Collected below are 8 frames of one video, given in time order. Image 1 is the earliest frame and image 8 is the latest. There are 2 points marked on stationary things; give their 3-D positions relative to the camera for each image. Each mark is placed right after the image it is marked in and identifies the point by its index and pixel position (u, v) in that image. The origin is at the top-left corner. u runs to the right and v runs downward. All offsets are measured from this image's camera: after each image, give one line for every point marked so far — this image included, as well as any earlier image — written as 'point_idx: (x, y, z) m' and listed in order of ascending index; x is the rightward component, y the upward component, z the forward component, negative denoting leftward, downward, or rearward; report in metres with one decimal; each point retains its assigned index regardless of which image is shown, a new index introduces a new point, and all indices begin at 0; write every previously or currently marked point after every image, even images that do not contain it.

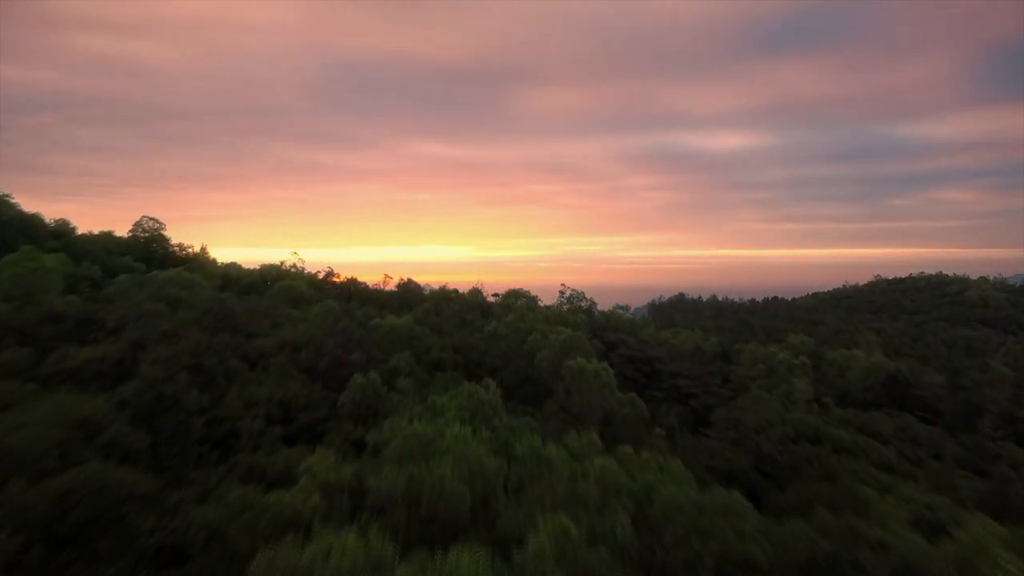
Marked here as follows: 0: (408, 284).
0: (-1.6, 0.0, +16.1) m
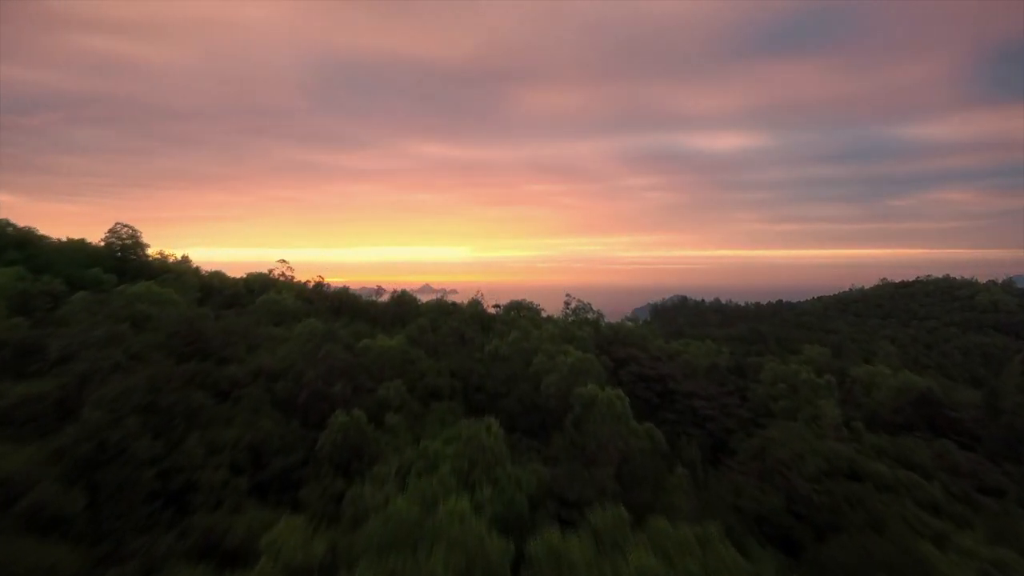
0: (-1.5, -0.2, +15.1) m
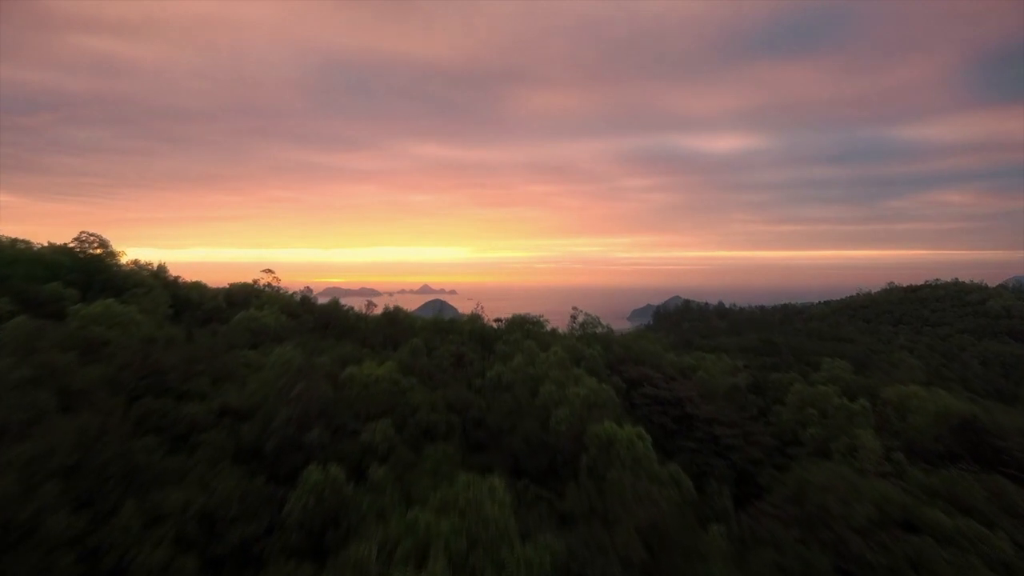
0: (-1.5, -0.3, +13.9) m
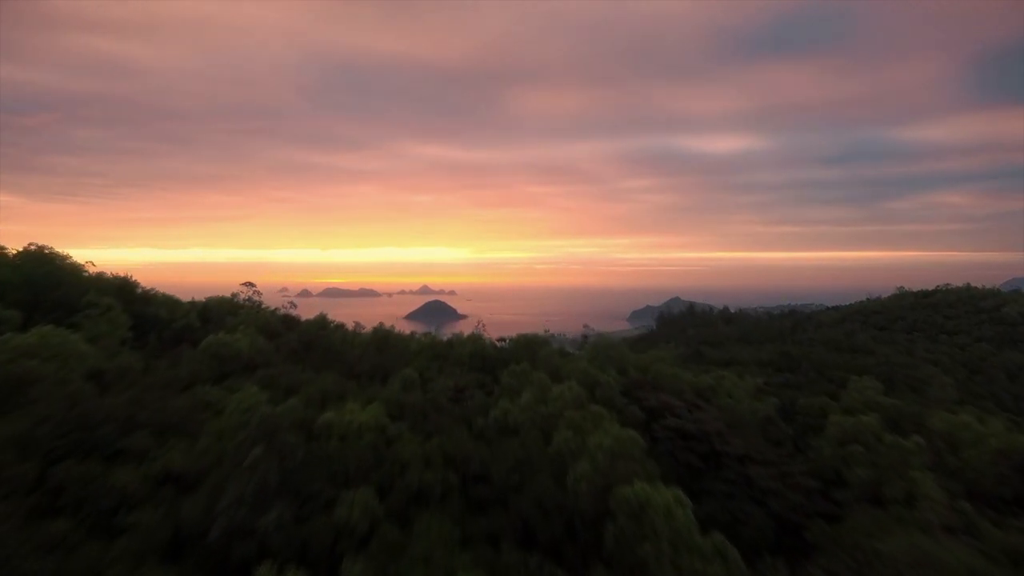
0: (-1.4, -0.5, +12.4) m
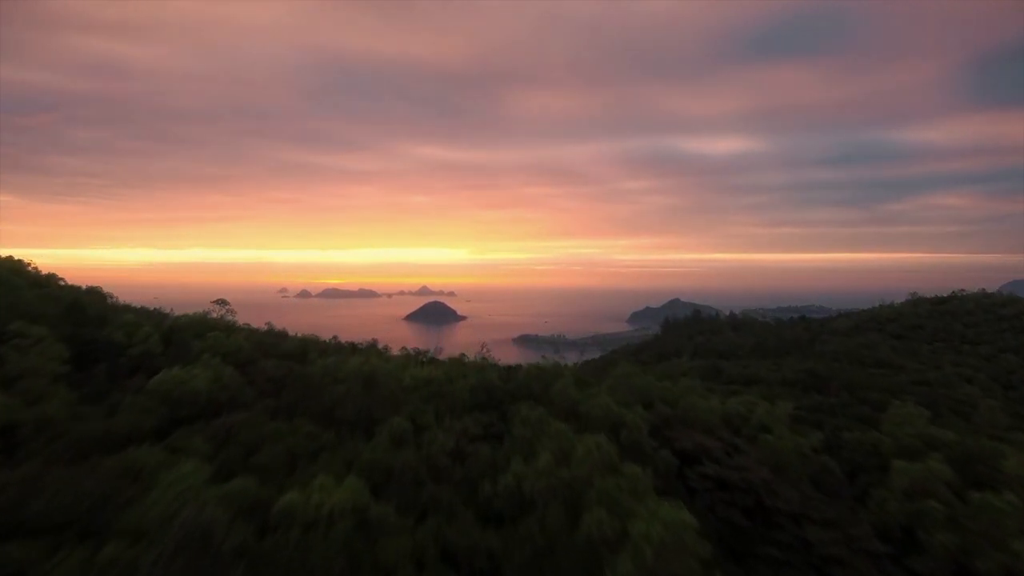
0: (-1.3, -0.8, +10.7) m
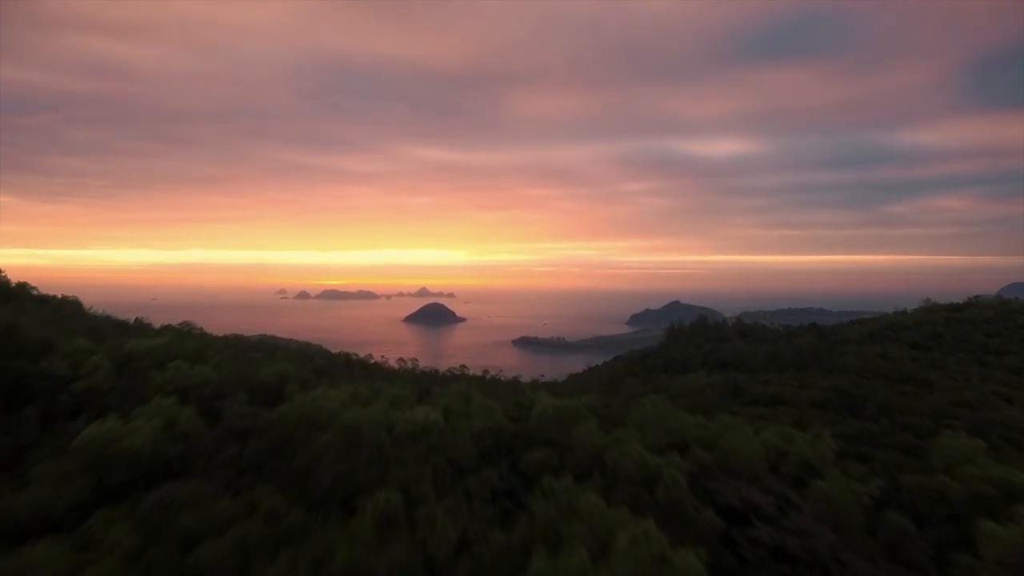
0: (-1.2, -1.0, +9.0) m
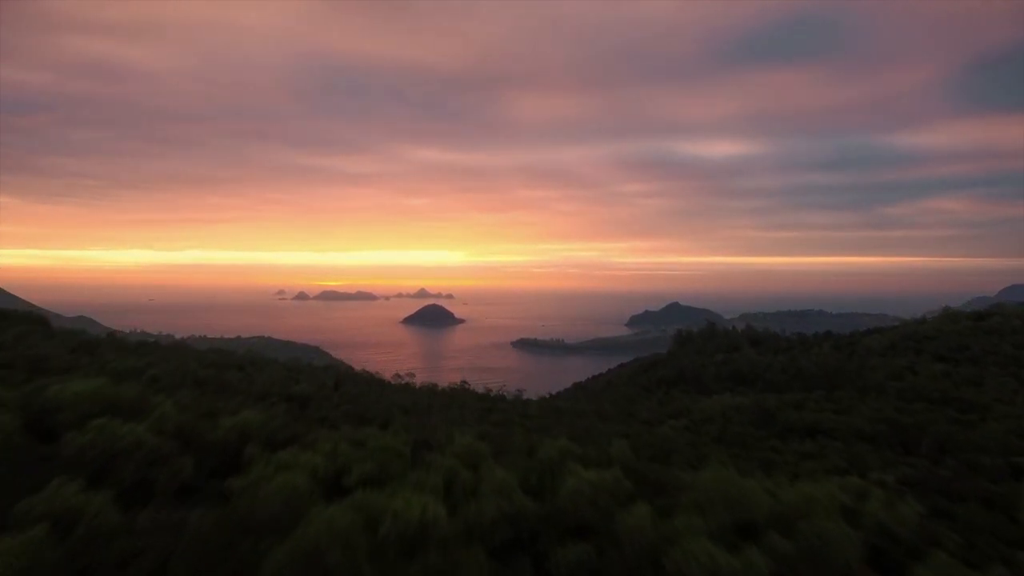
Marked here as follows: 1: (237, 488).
0: (-1.1, -1.2, +6.7) m
1: (-1.9, -1.3, +7.1) m
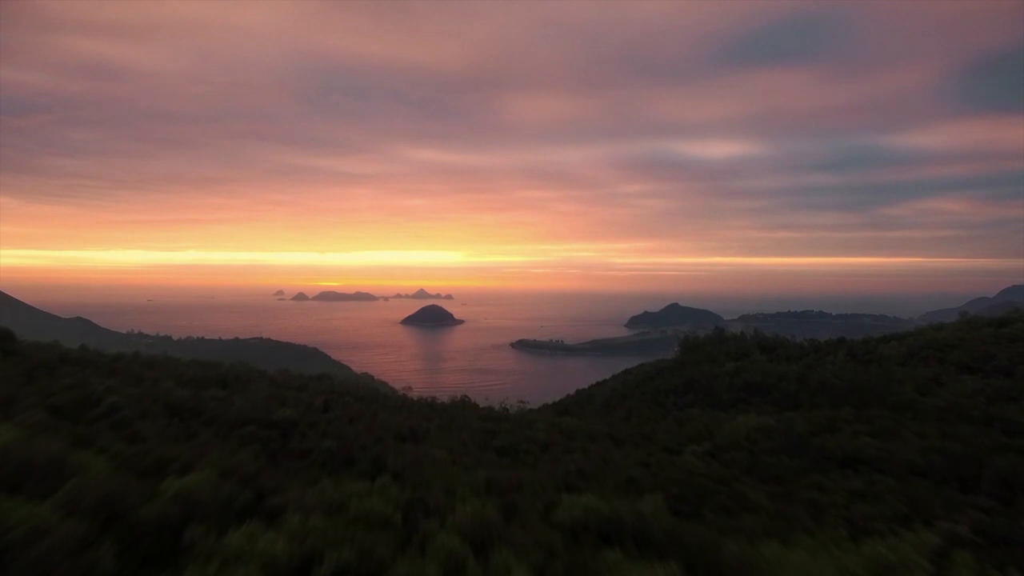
0: (-1.0, -1.4, +4.8) m
1: (-1.7, -1.5, +5.2) m
